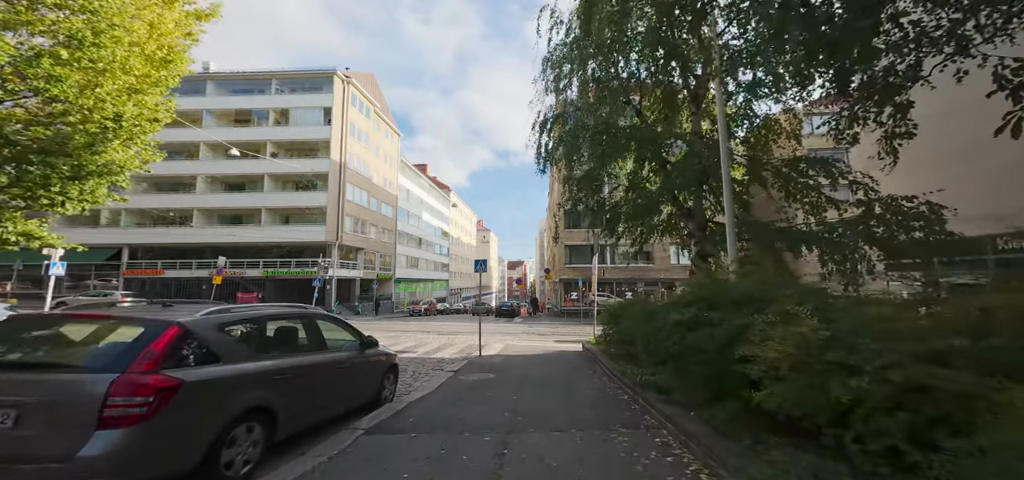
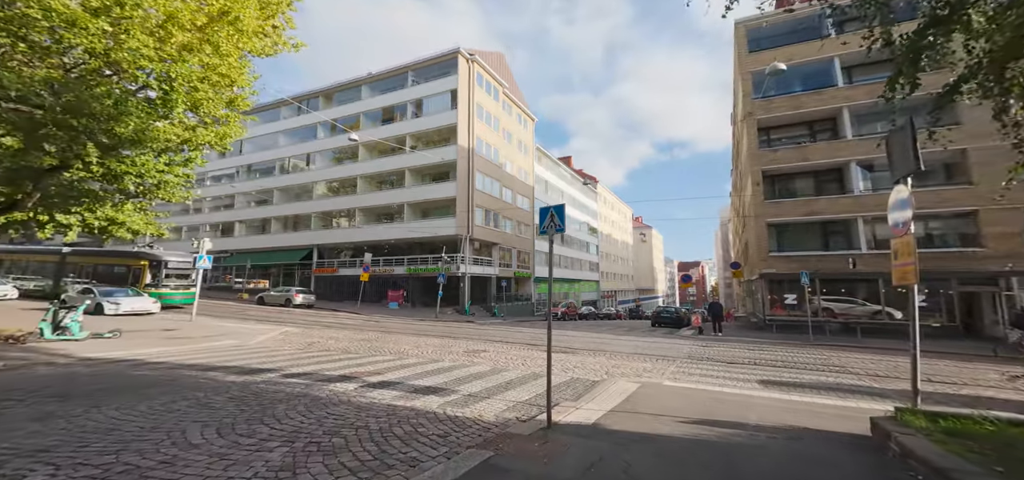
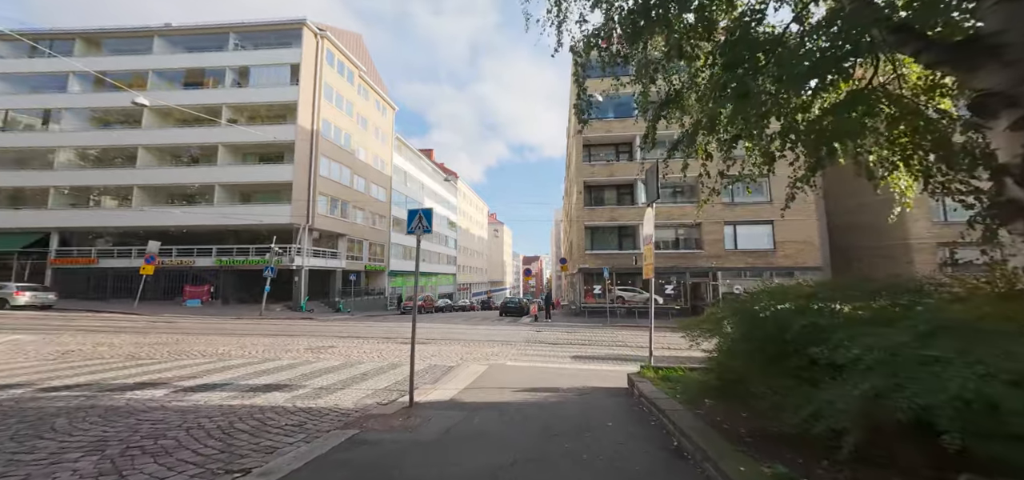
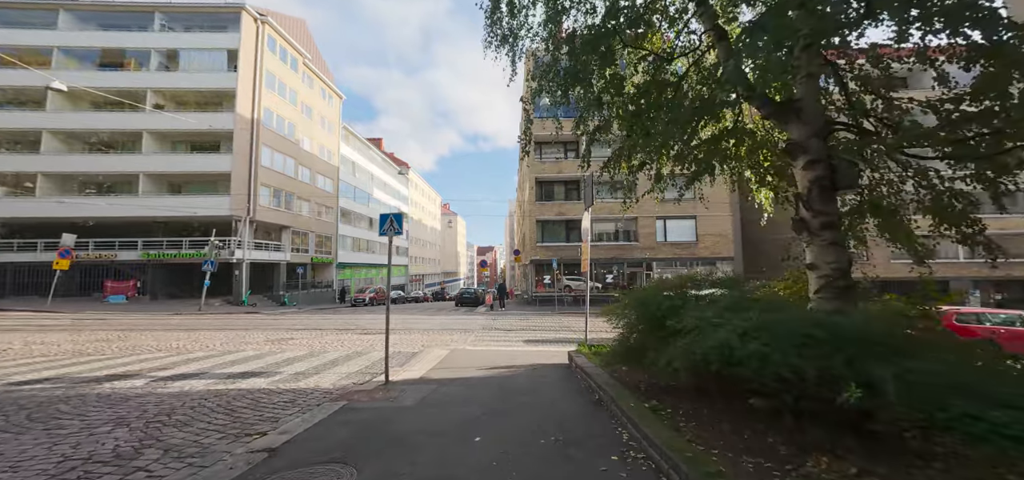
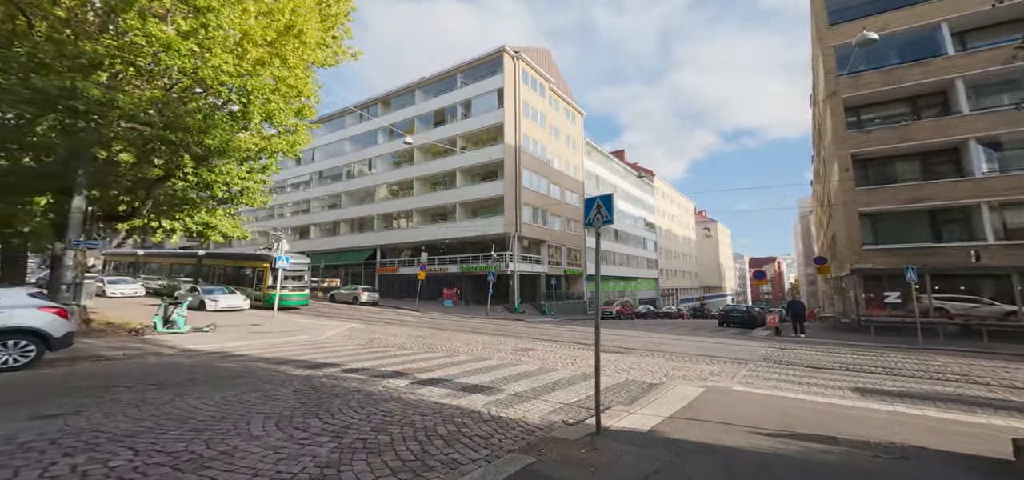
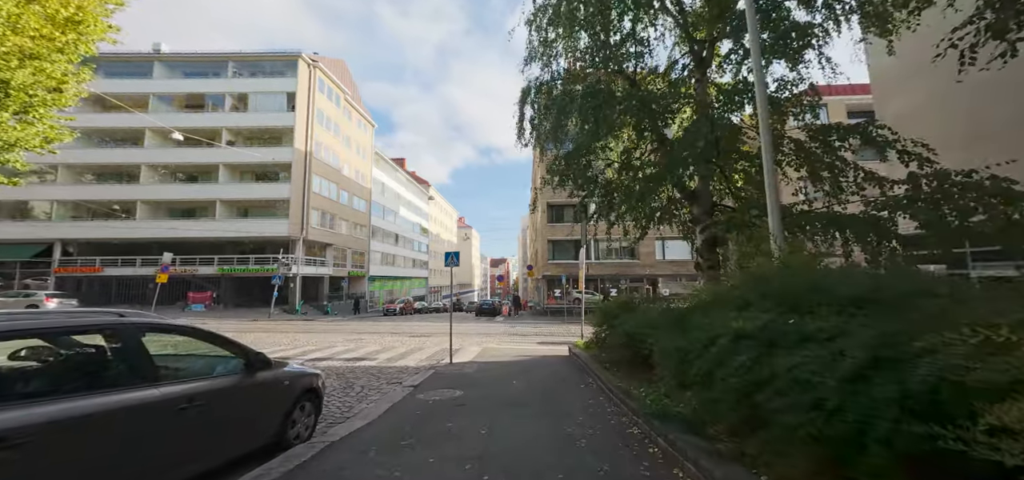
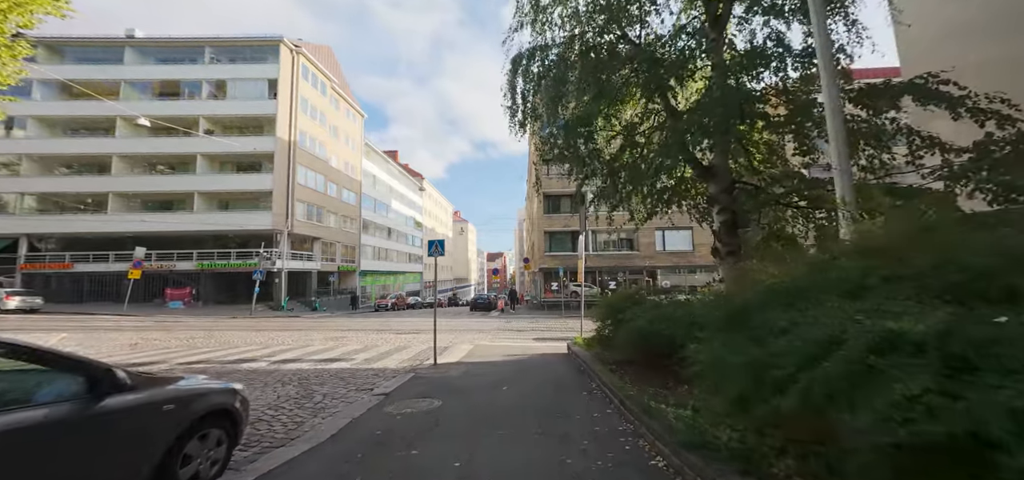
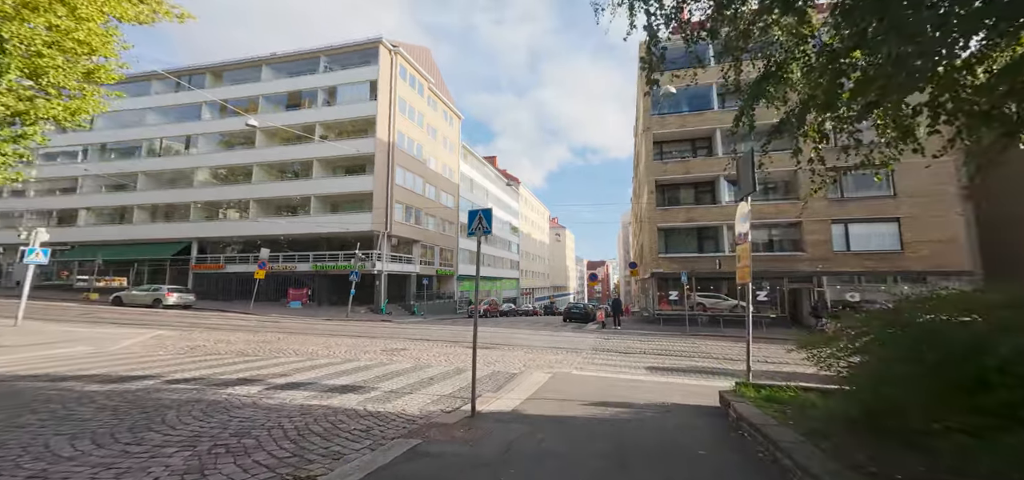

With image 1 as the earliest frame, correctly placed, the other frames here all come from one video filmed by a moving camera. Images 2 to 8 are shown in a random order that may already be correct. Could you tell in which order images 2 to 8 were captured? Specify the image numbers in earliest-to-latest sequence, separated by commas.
6, 7, 4, 3, 8, 2, 5
